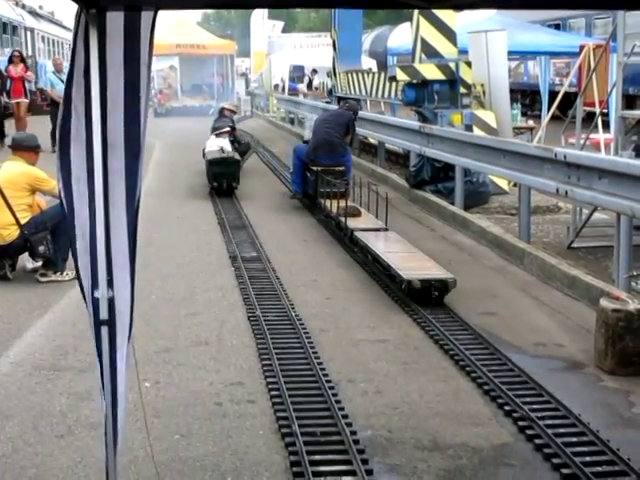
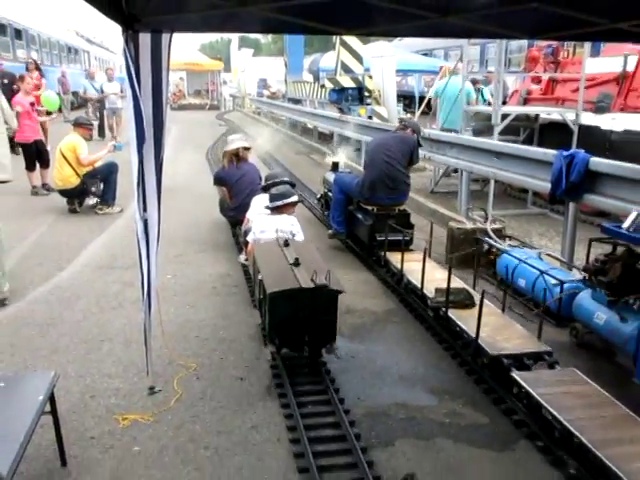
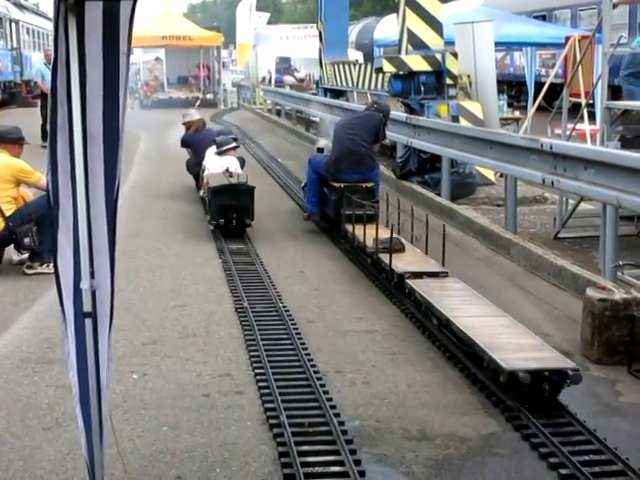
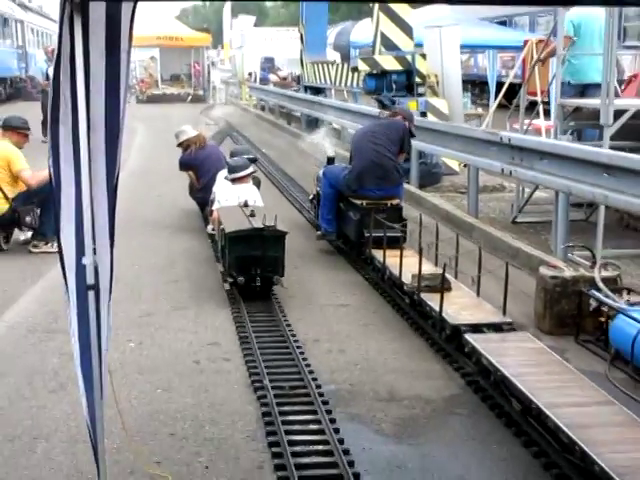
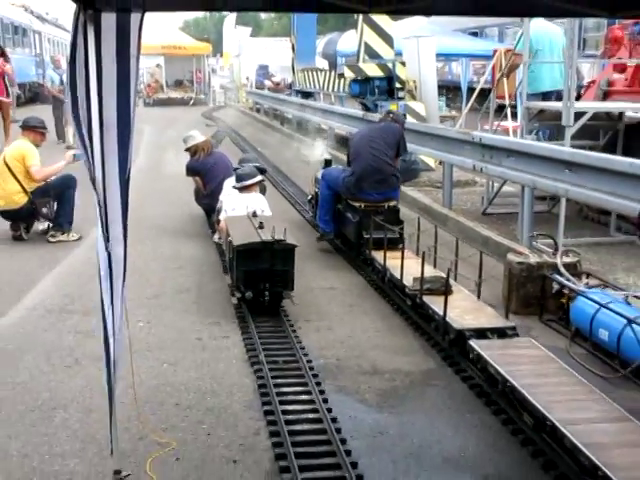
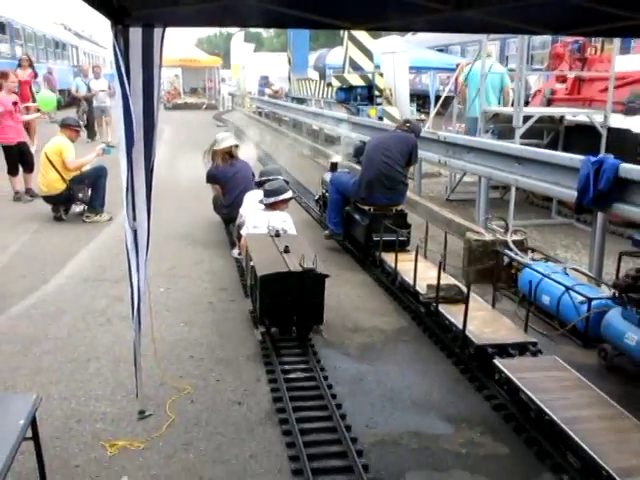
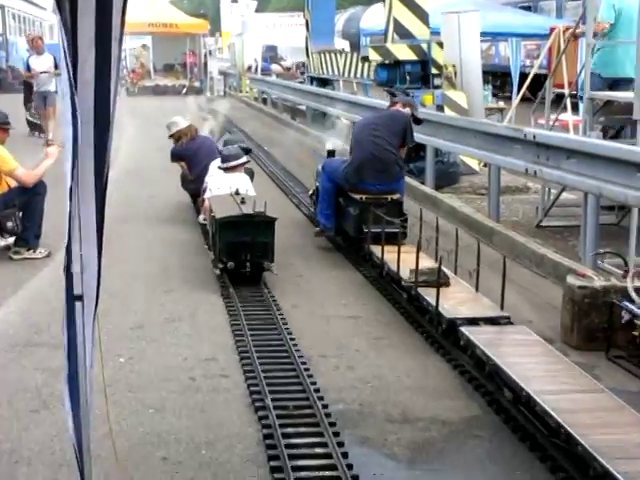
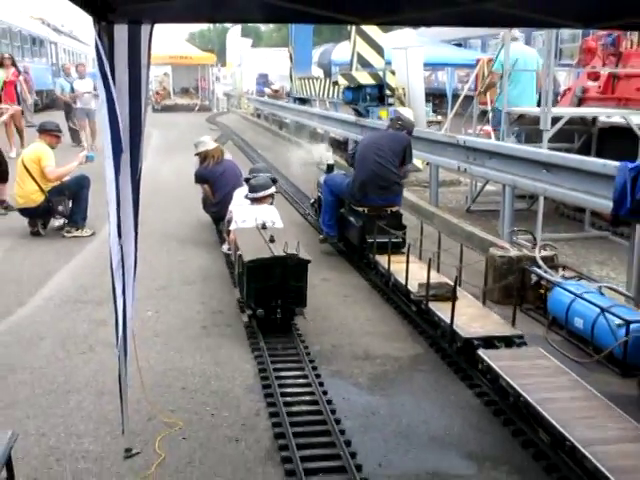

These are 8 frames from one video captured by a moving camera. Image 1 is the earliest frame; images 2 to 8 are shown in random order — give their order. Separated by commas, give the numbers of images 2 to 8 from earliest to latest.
3, 7, 4, 5, 8, 6, 2
